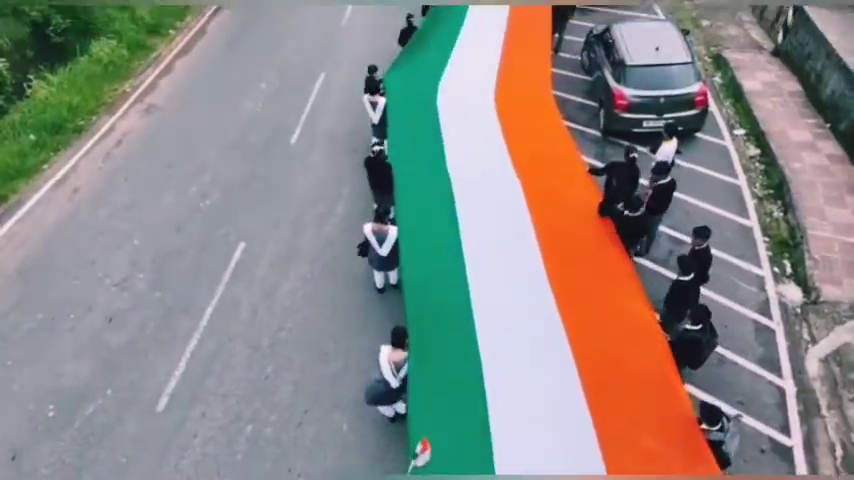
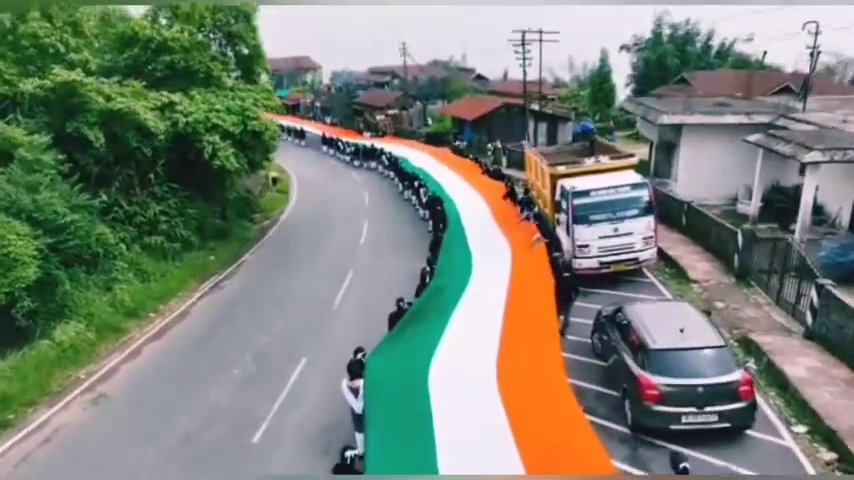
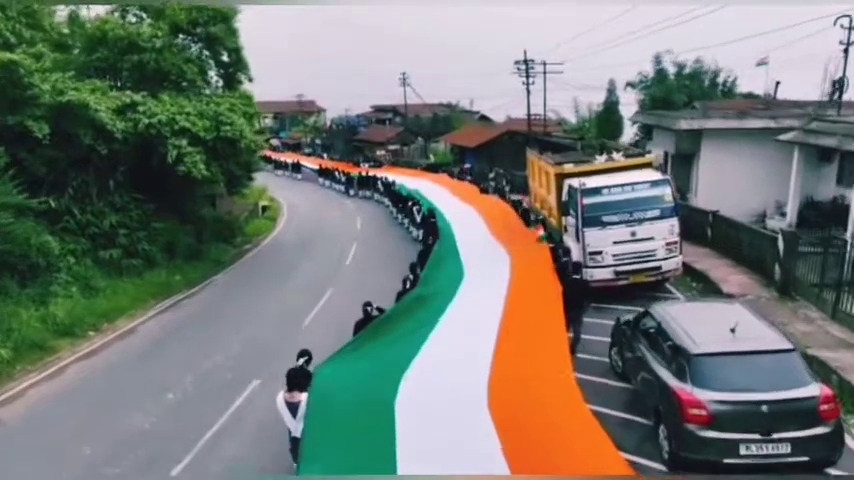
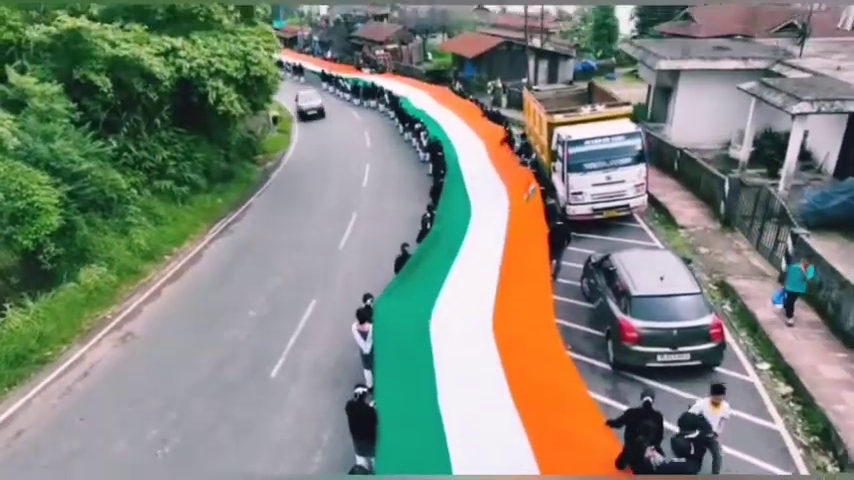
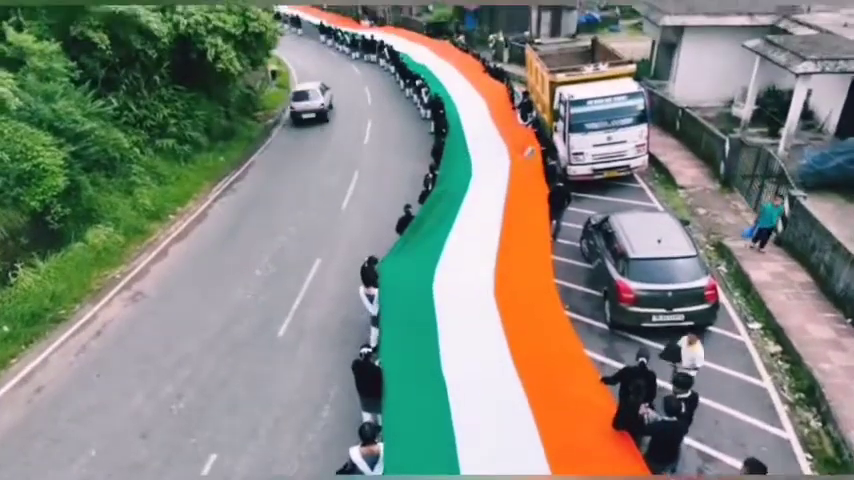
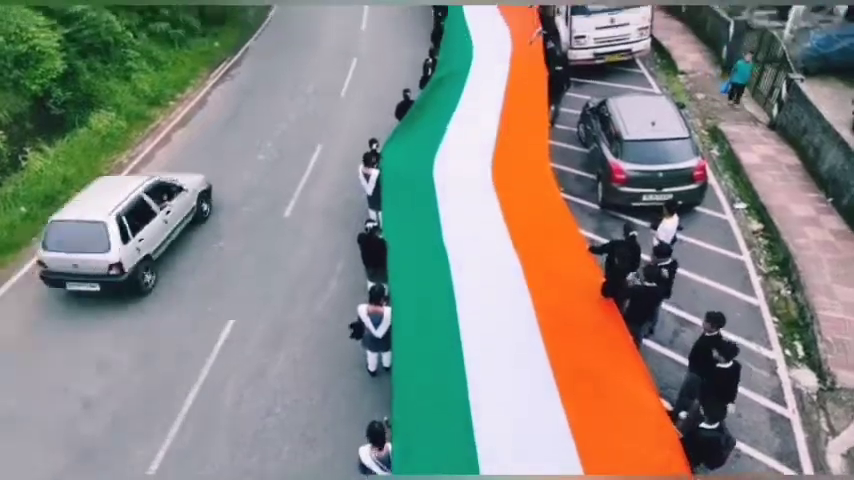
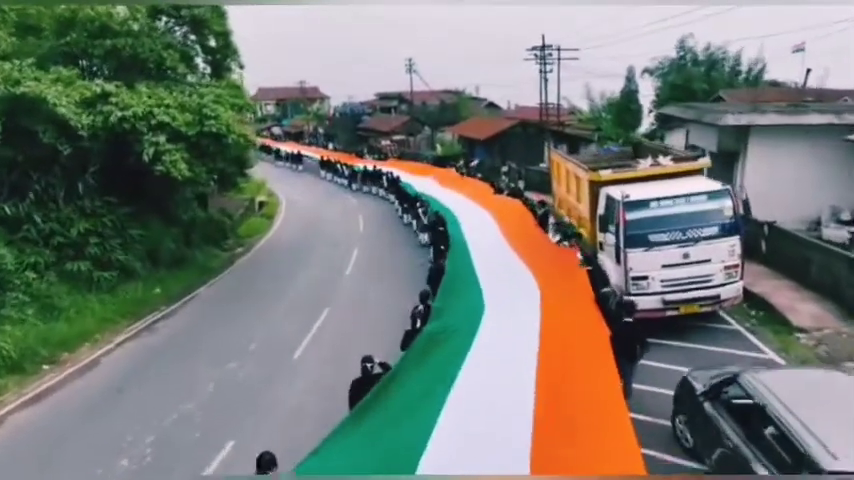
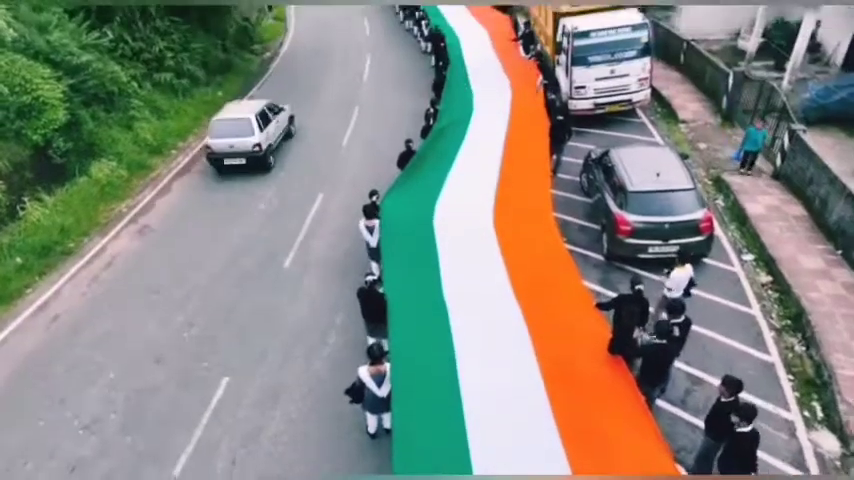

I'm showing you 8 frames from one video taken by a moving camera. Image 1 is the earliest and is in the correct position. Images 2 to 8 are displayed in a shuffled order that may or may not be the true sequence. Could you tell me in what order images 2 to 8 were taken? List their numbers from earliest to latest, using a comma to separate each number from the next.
6, 8, 5, 4, 2, 3, 7
